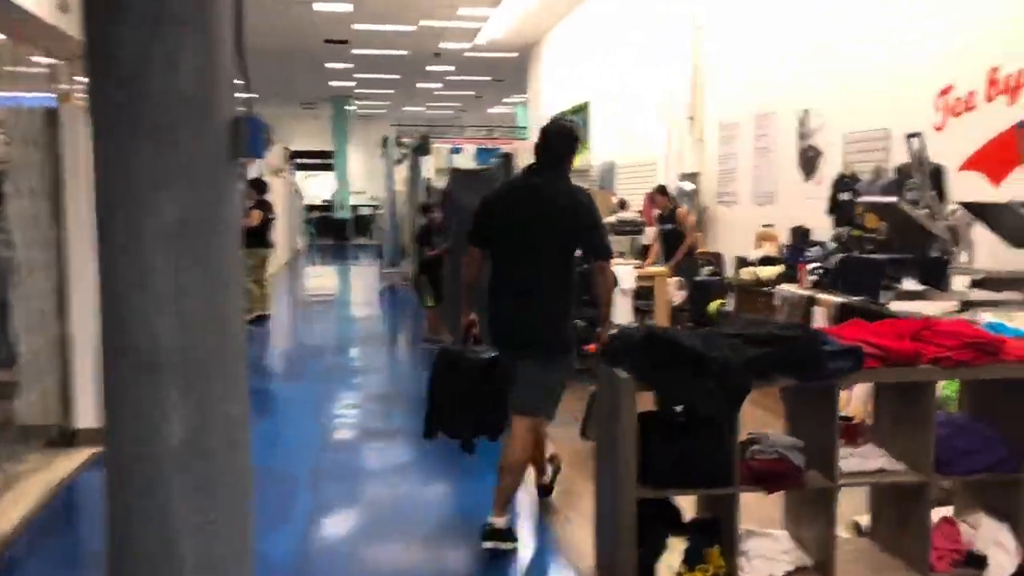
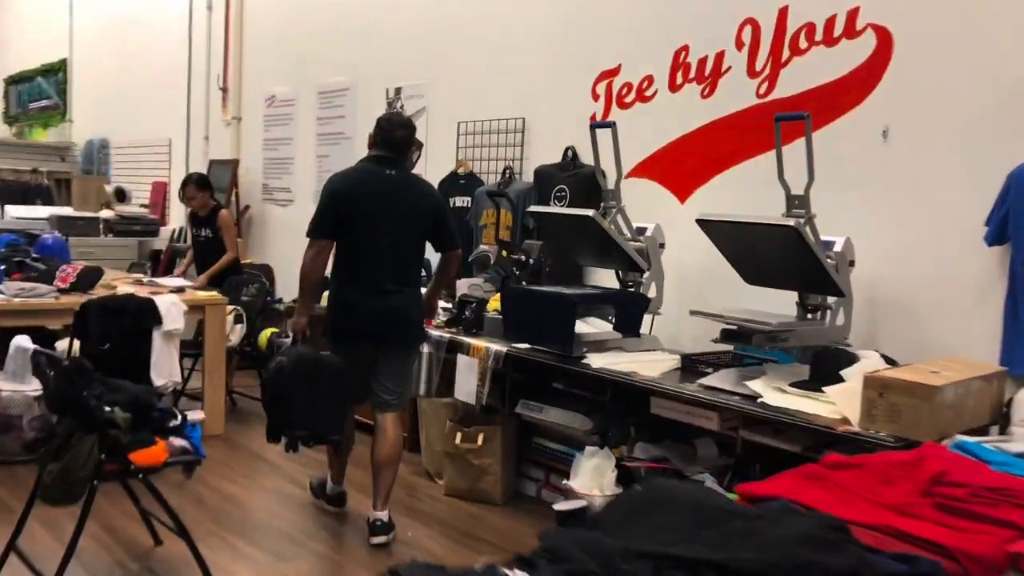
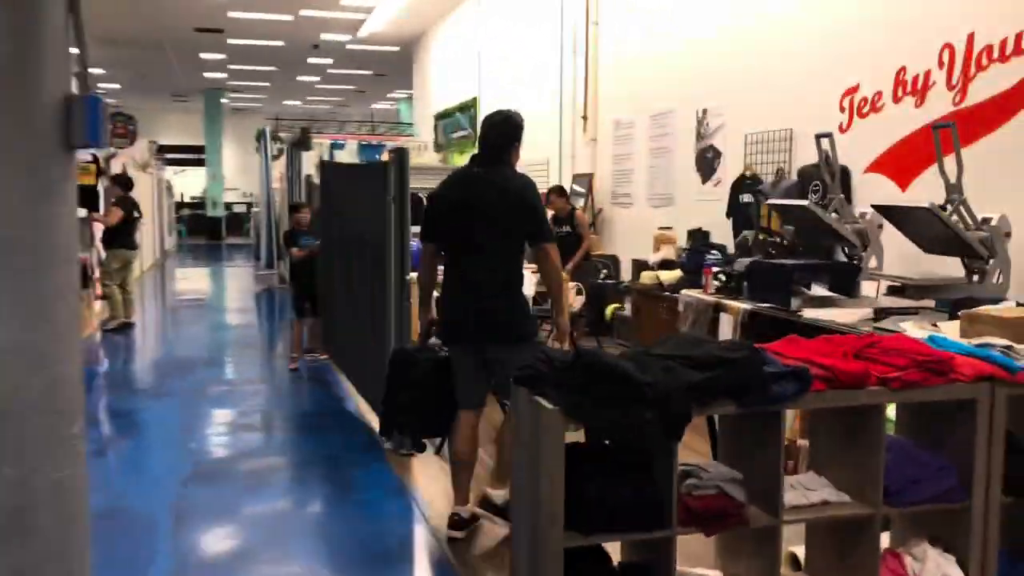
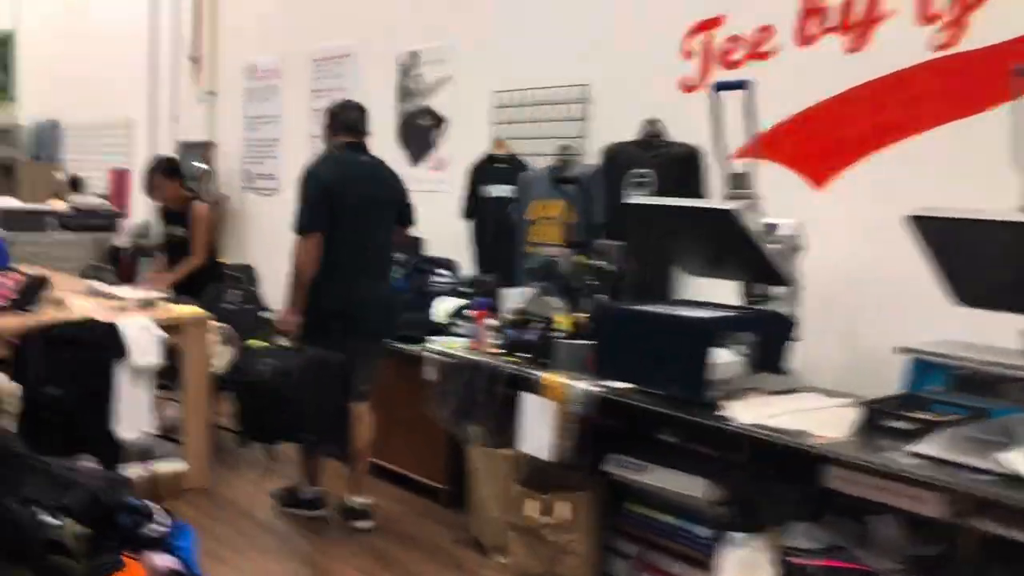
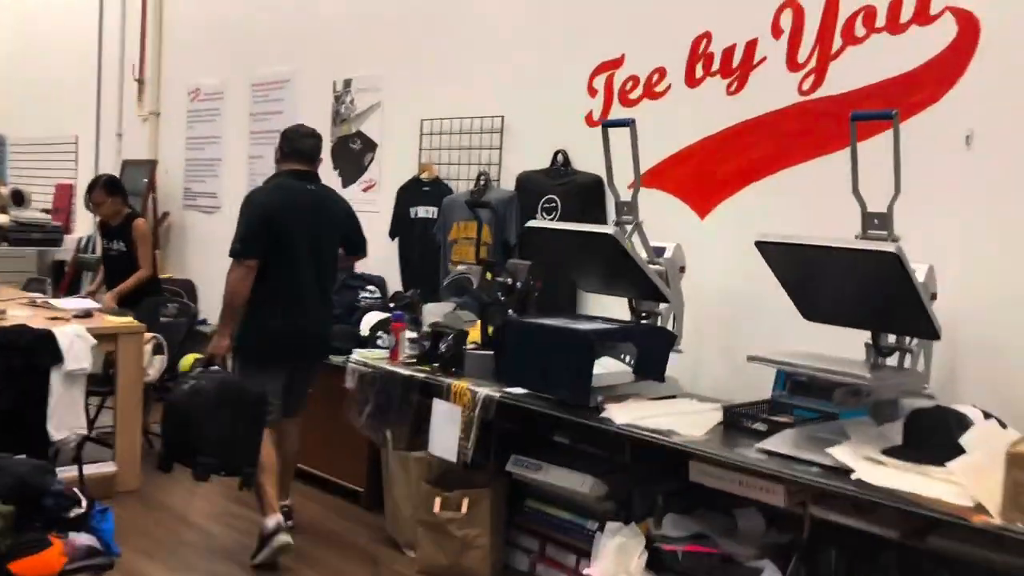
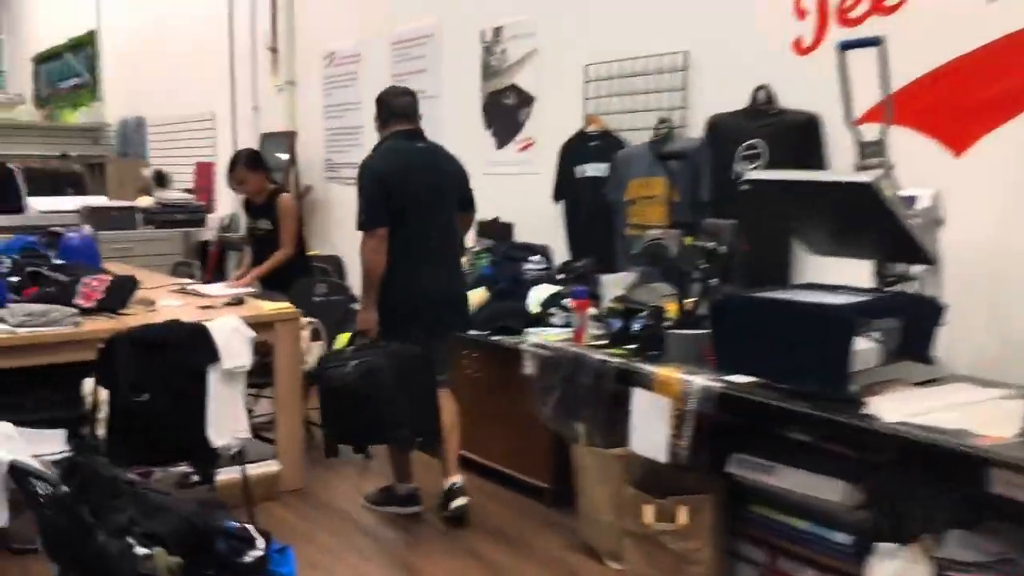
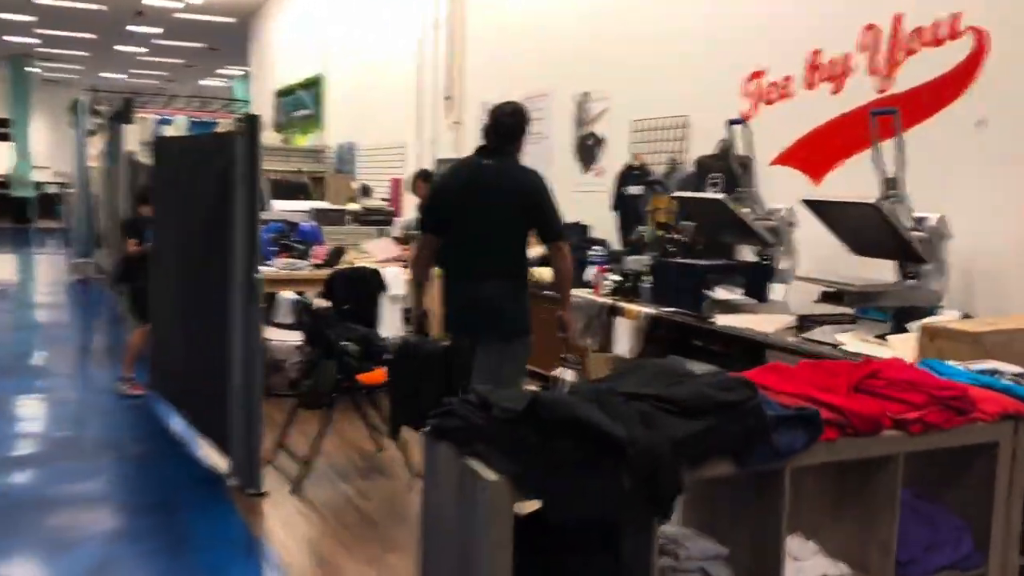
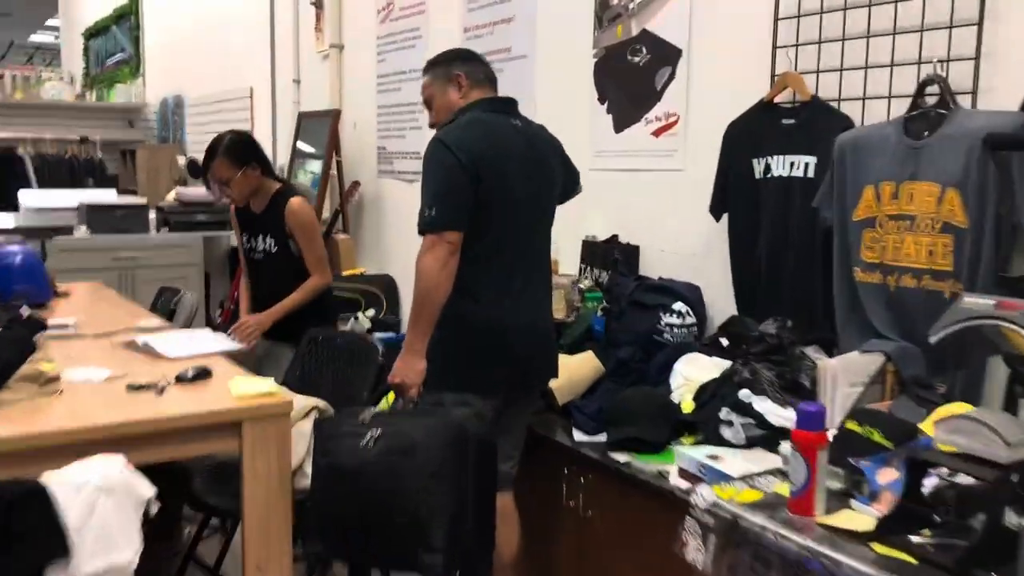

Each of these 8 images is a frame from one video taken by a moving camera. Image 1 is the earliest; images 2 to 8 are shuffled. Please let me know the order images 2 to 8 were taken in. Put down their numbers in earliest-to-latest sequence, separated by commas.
3, 7, 2, 5, 4, 6, 8
